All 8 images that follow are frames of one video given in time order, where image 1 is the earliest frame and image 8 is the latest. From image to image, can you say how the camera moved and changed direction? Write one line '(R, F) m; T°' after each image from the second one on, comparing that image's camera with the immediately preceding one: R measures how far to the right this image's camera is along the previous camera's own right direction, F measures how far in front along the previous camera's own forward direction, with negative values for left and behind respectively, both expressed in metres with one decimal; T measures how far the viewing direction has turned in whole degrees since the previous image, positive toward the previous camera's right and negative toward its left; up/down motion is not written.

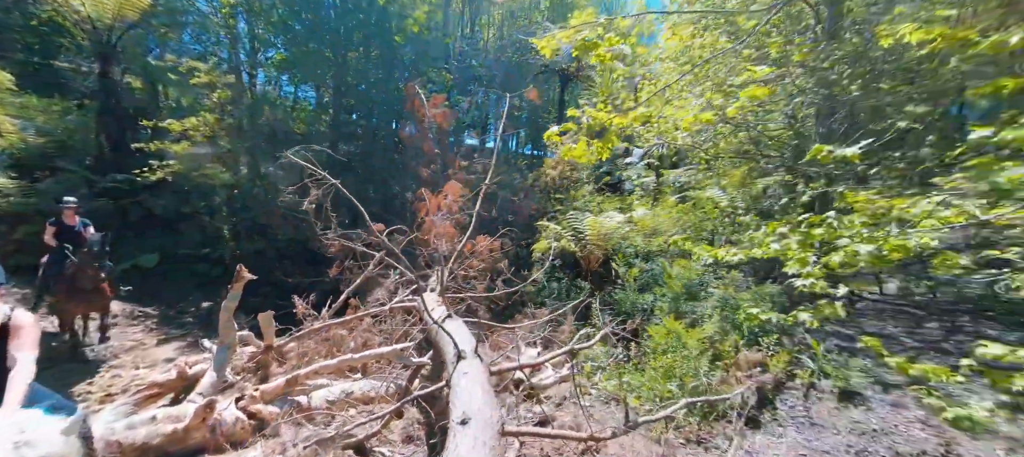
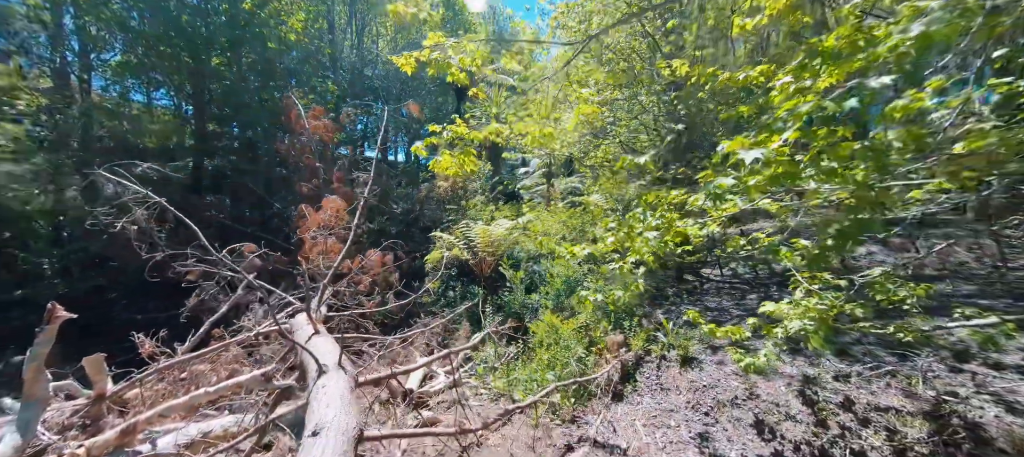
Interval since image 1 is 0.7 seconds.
(+0.4, -0.2) m; +13°
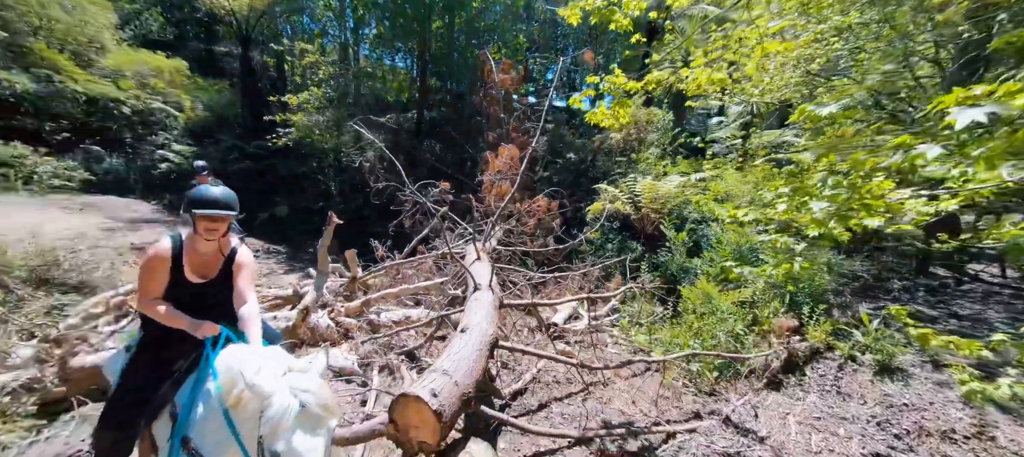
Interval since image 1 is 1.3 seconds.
(+0.3, -0.1) m; -26°
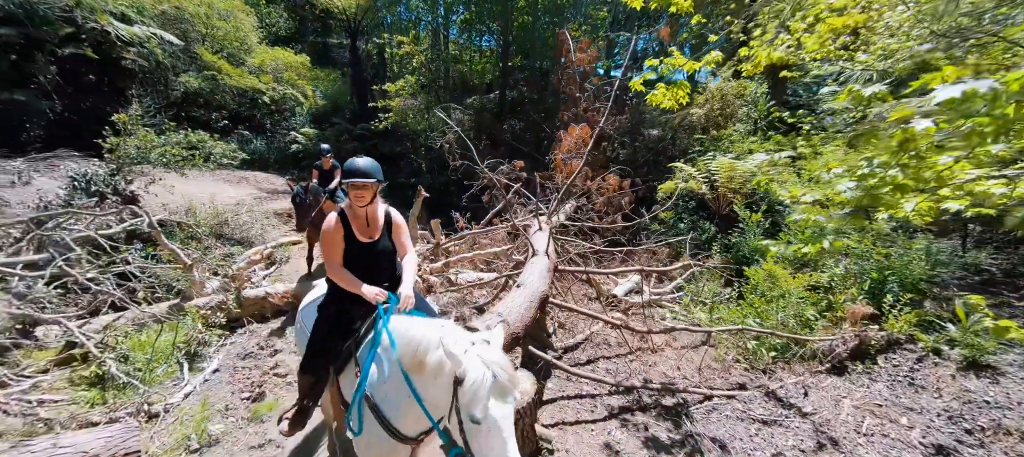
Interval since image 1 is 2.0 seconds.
(+0.3, -0.5) m; -12°
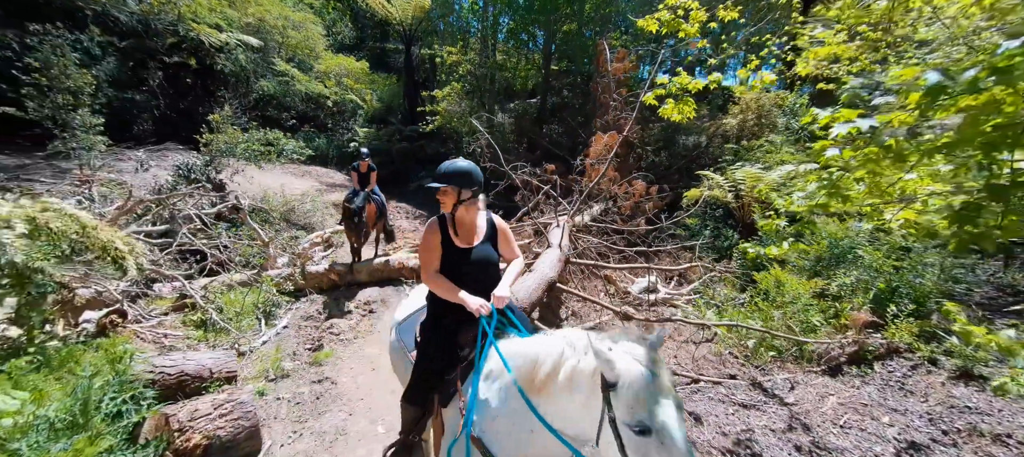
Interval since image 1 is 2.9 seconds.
(+0.3, -0.6) m; -6°
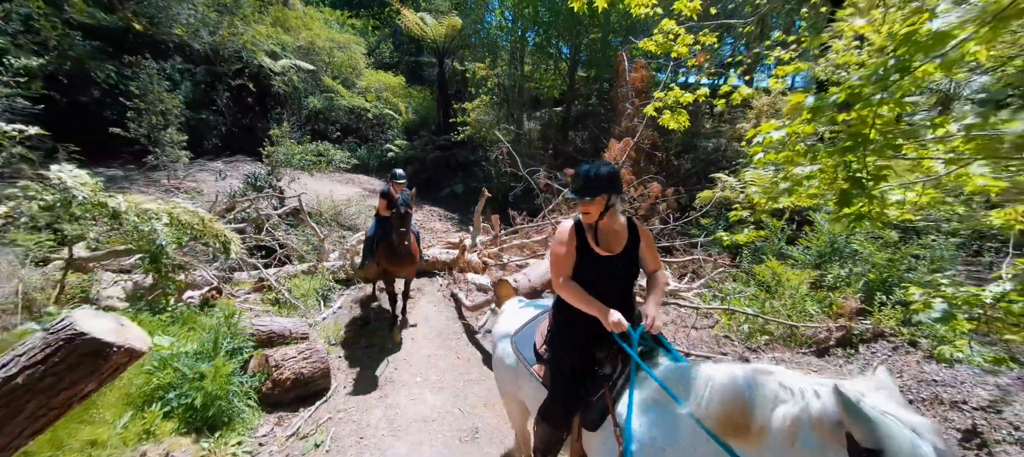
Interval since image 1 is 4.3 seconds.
(+0.2, -0.7) m; -5°
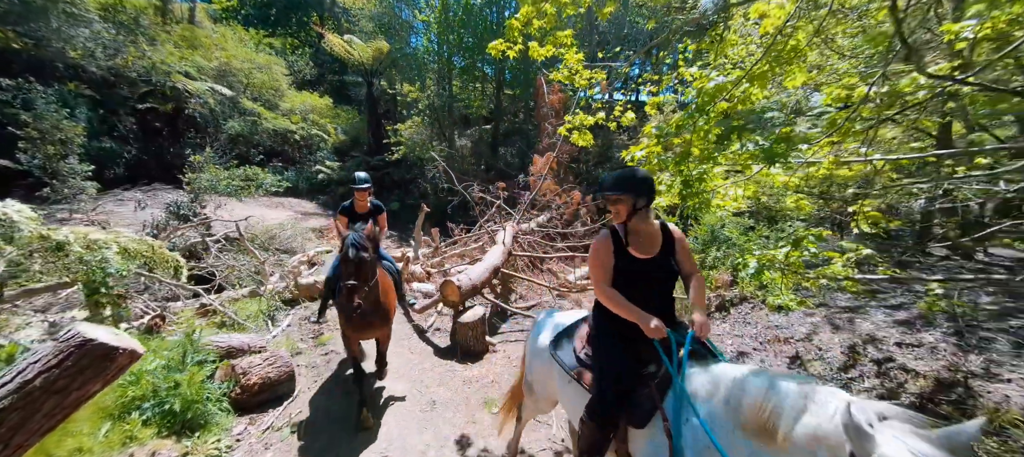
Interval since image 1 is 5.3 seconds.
(0.0, -0.8) m; +9°
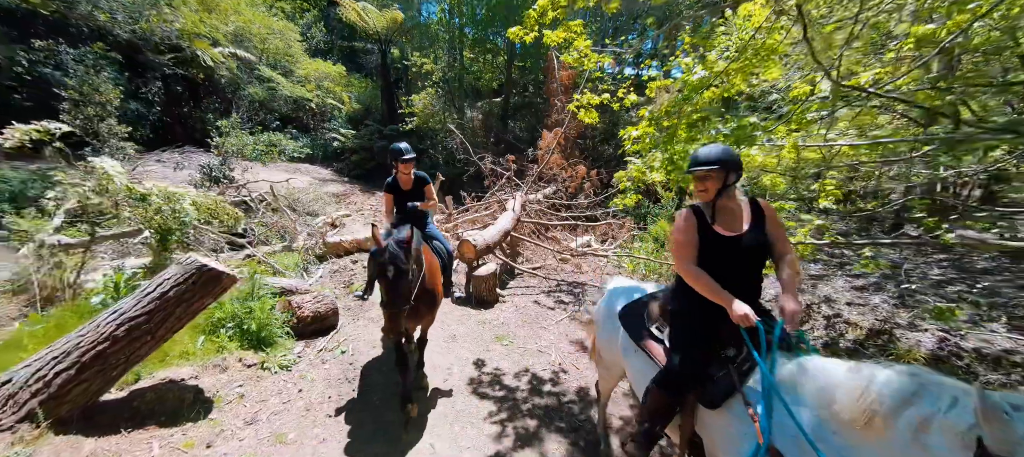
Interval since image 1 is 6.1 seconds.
(-0.1, -0.7) m; -1°
